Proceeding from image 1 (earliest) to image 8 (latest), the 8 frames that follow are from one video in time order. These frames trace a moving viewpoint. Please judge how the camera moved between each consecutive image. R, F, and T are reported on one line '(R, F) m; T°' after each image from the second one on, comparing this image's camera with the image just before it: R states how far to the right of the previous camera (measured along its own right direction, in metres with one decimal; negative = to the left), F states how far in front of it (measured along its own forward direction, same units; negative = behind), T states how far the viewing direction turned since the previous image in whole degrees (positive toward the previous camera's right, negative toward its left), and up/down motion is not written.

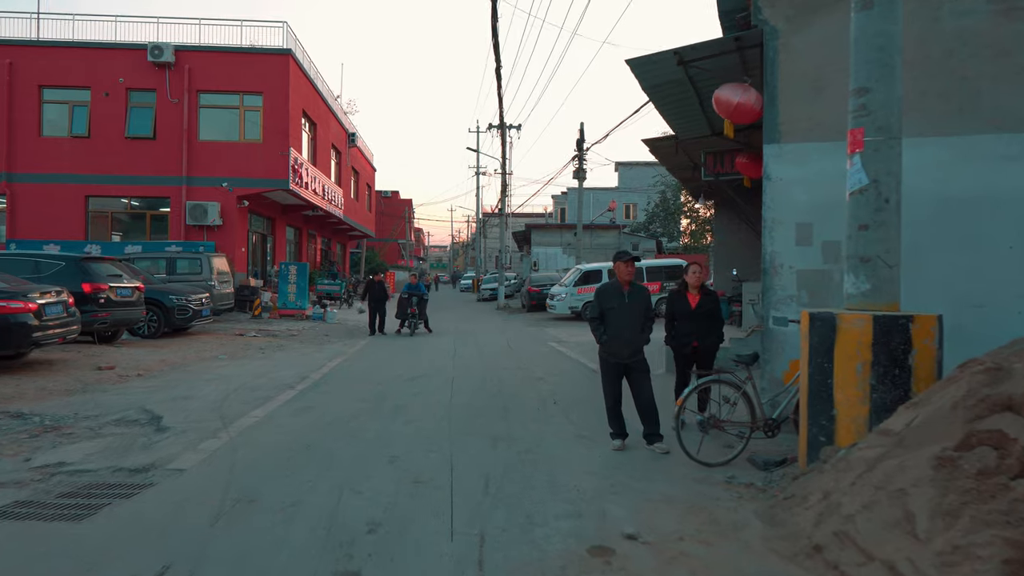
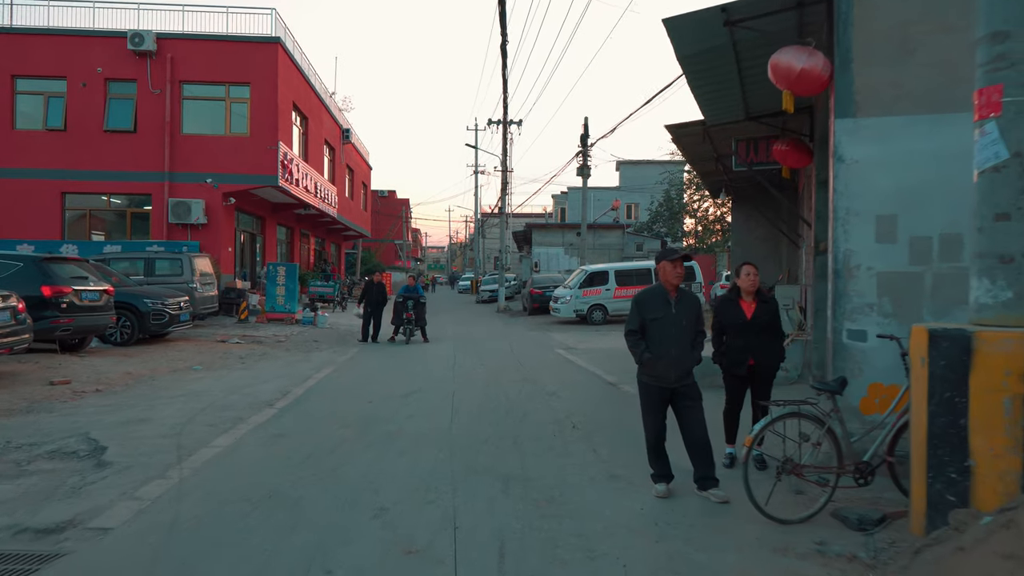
(-0.2, +1.4) m; 0°
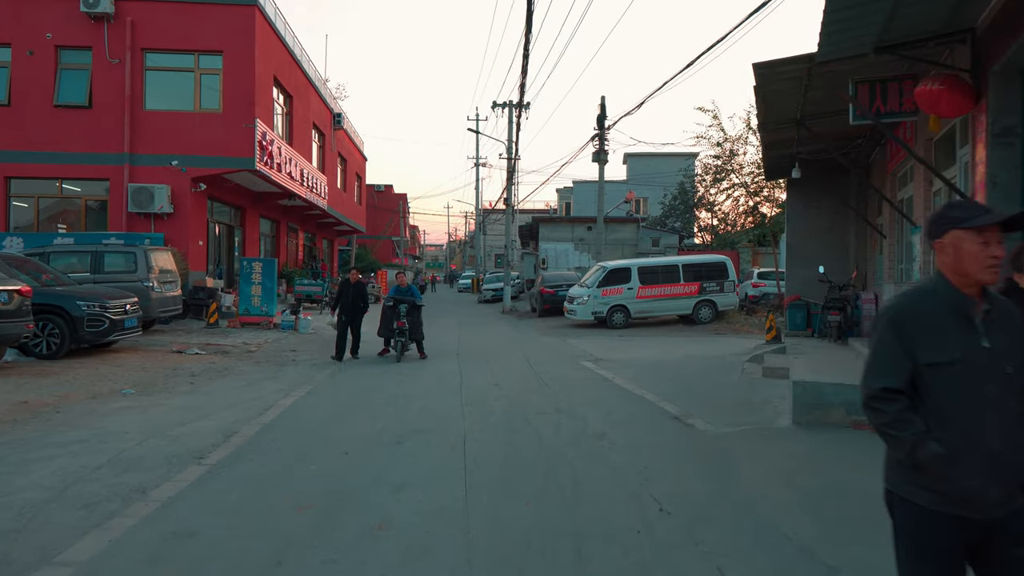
(-0.4, +3.0) m; 0°
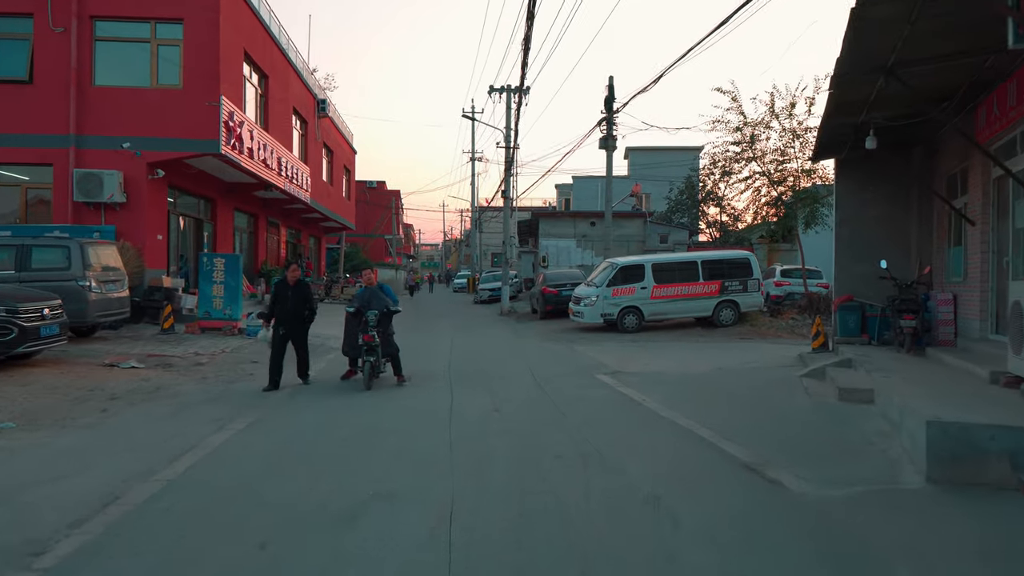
(-0.1, +2.4) m; 0°
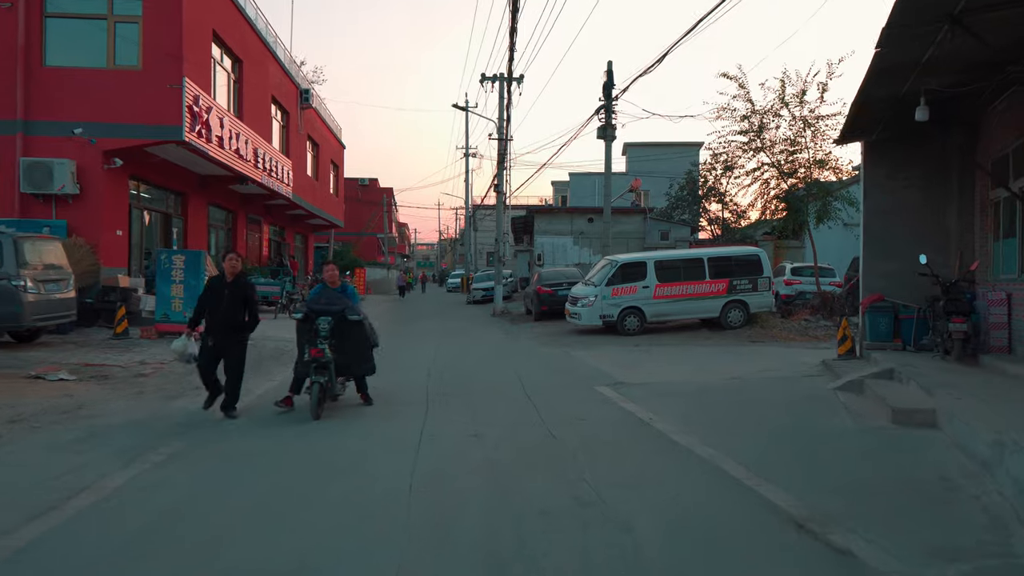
(+0.2, +1.5) m; 0°
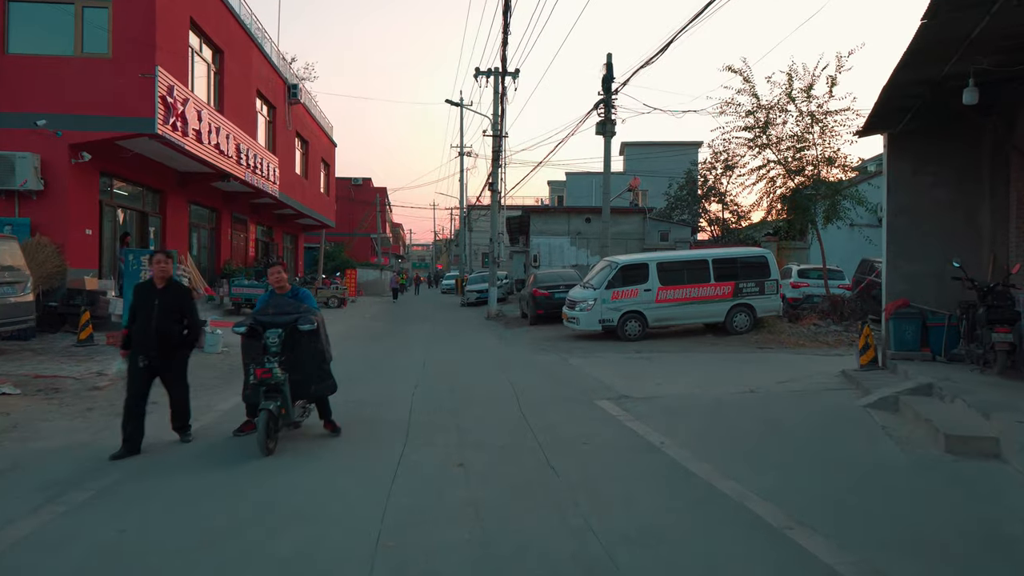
(0.0, +1.0) m; 0°
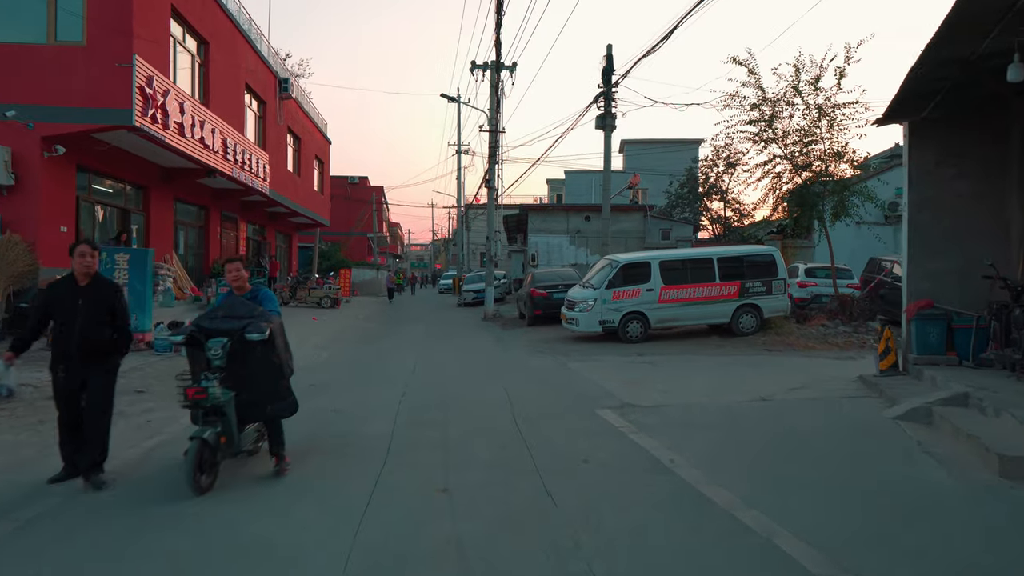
(+0.1, +0.8) m; 0°
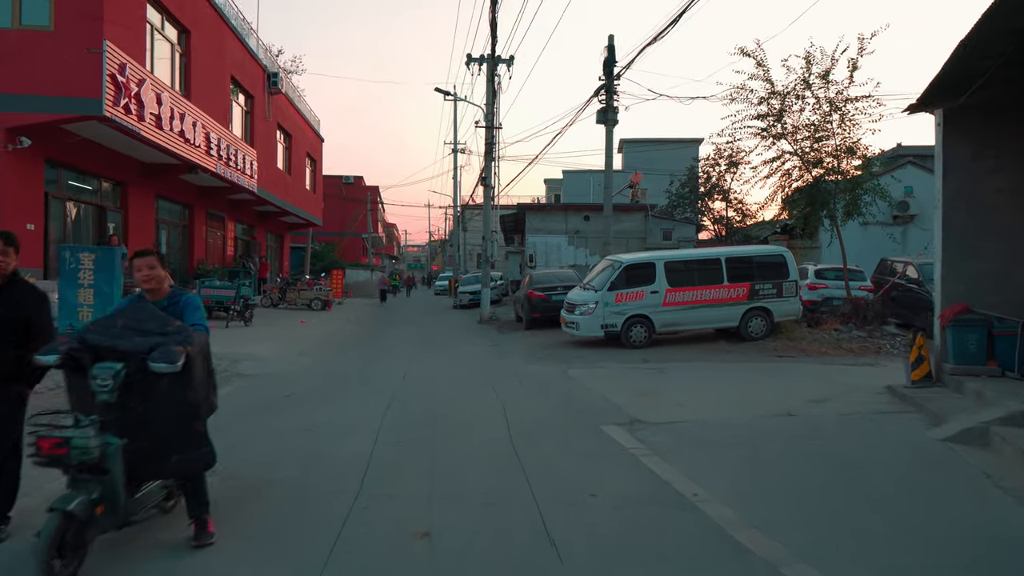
(0.0, +0.9) m; 0°
